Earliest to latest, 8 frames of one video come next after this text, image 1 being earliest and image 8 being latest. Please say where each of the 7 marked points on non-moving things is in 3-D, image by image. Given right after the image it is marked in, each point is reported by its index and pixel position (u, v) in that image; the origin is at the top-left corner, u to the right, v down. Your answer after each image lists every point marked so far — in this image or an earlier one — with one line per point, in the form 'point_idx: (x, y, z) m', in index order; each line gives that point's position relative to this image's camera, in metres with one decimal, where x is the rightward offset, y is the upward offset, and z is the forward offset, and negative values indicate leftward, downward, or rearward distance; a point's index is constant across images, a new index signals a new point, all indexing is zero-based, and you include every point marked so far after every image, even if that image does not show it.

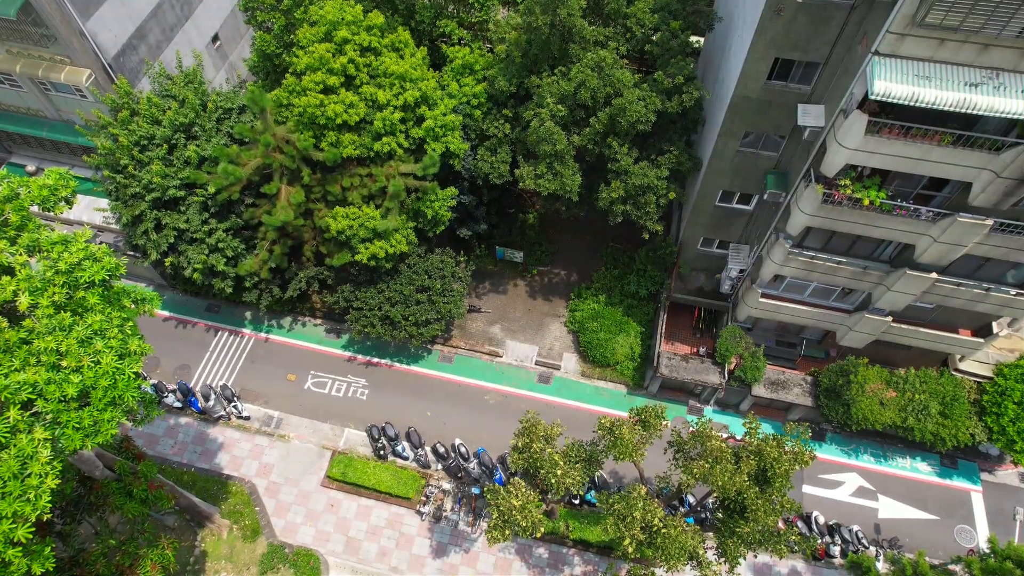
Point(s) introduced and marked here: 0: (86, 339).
0: (-19.2, -2.2, +12.1) m
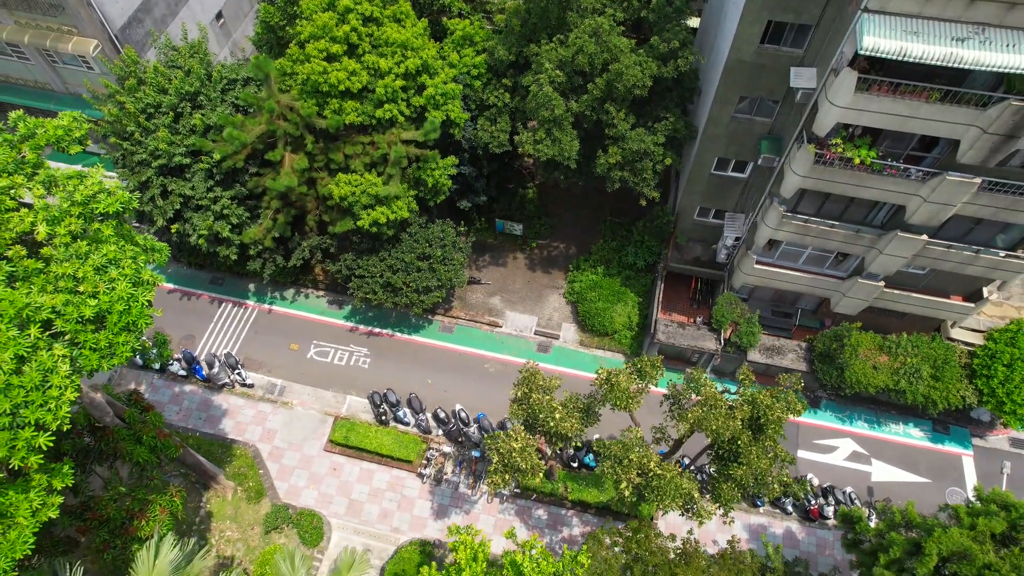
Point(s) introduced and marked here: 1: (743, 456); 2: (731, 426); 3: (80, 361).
0: (-19.3, +1.0, +12.6) m
1: (+15.5, -11.2, +17.8) m
2: (+14.4, -9.0, +17.7) m
3: (-18.9, -3.2, +11.7) m
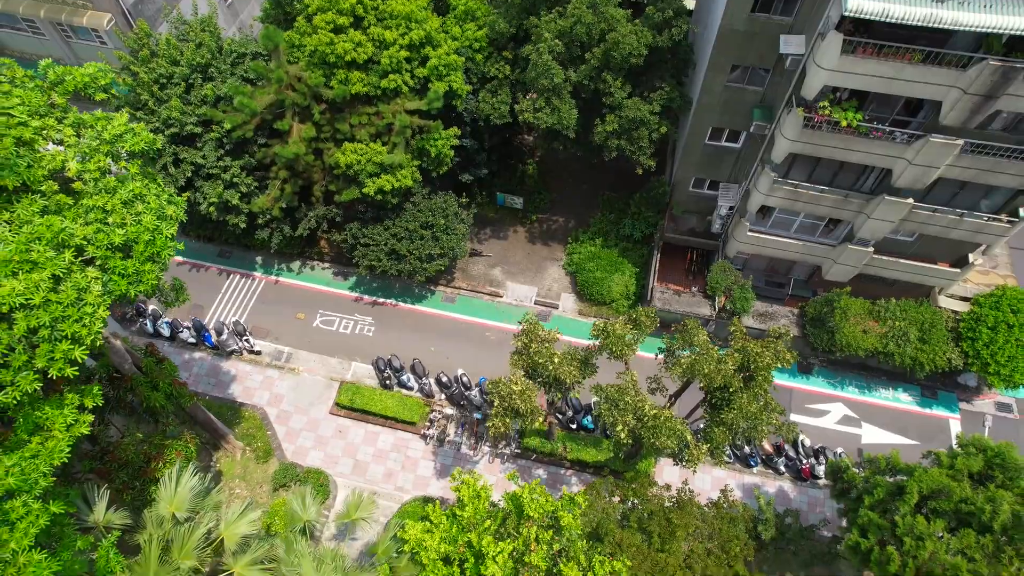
0: (-19.2, +4.3, +13.4) m
1: (+15.5, -7.9, +18.6) m
2: (+14.5, -5.7, +18.5) m
3: (-18.9, +0.2, +12.6) m
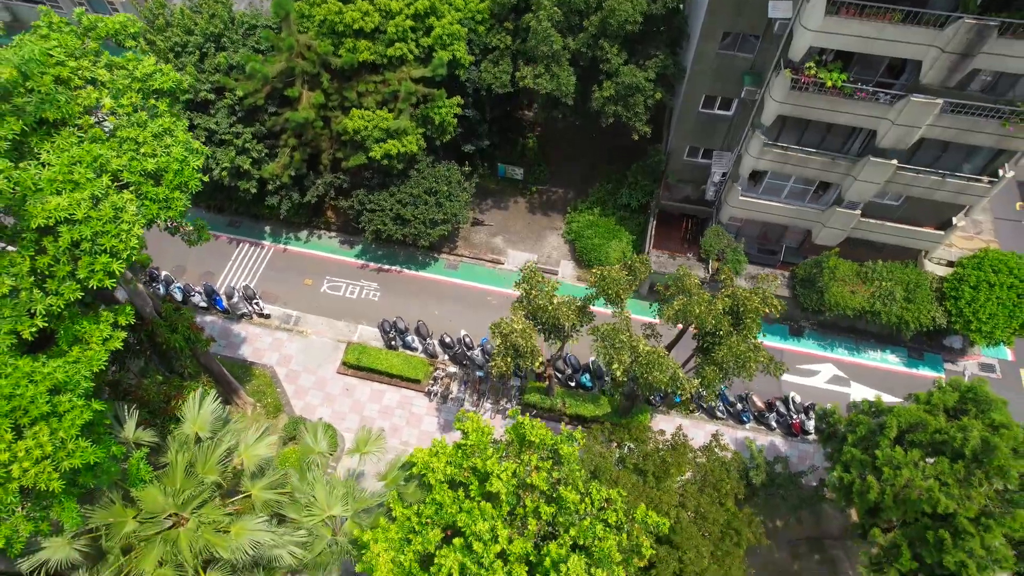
0: (-19.2, +8.2, +14.5) m
1: (+15.6, -4.0, +19.6) m
2: (+14.6, -1.8, +19.6) m
3: (-18.8, +4.1, +13.6) m
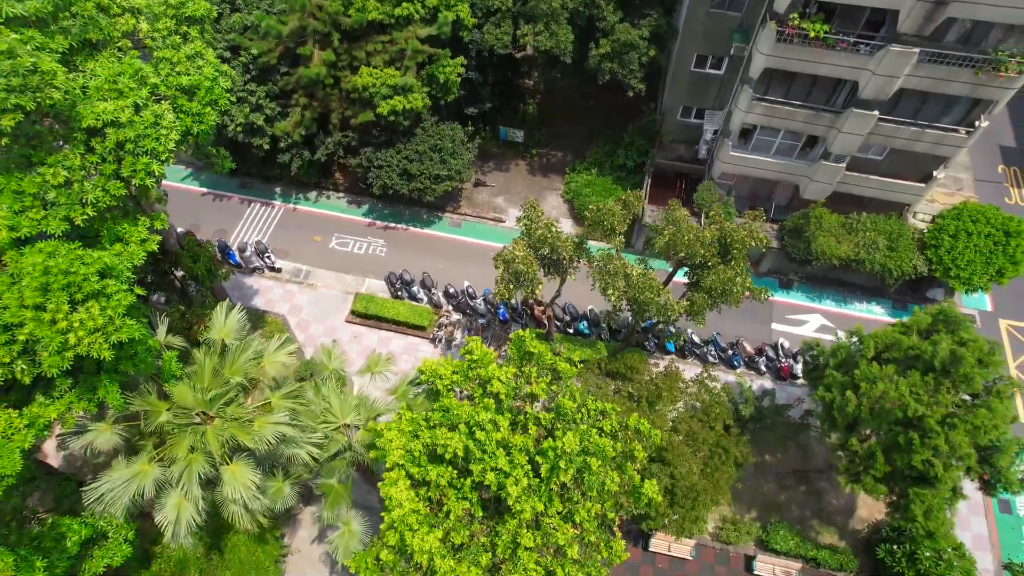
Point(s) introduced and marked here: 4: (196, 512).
0: (-19.0, +13.6, +15.8) m
1: (+15.8, +1.4, +21.0) m
2: (+14.7, +3.6, +20.9) m
3: (-18.7, +9.4, +15.0) m
4: (-18.7, -13.3, +15.8) m
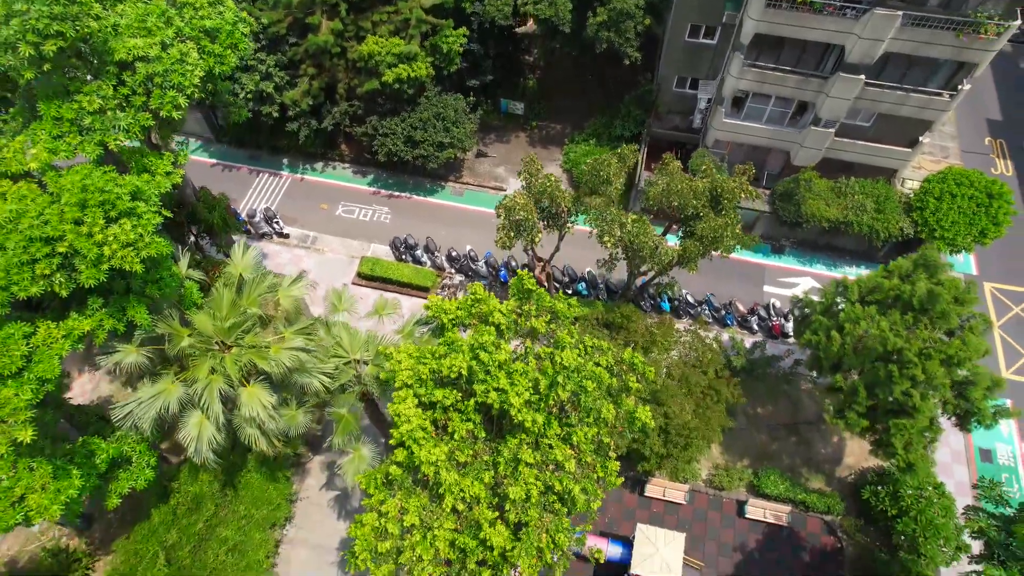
0: (-19.0, +17.8, +16.9) m
1: (+15.8, +5.6, +22.0) m
2: (+14.8, +7.8, +21.9) m
3: (-18.6, +13.7, +16.0) m
4: (-18.6, -9.0, +16.8) m
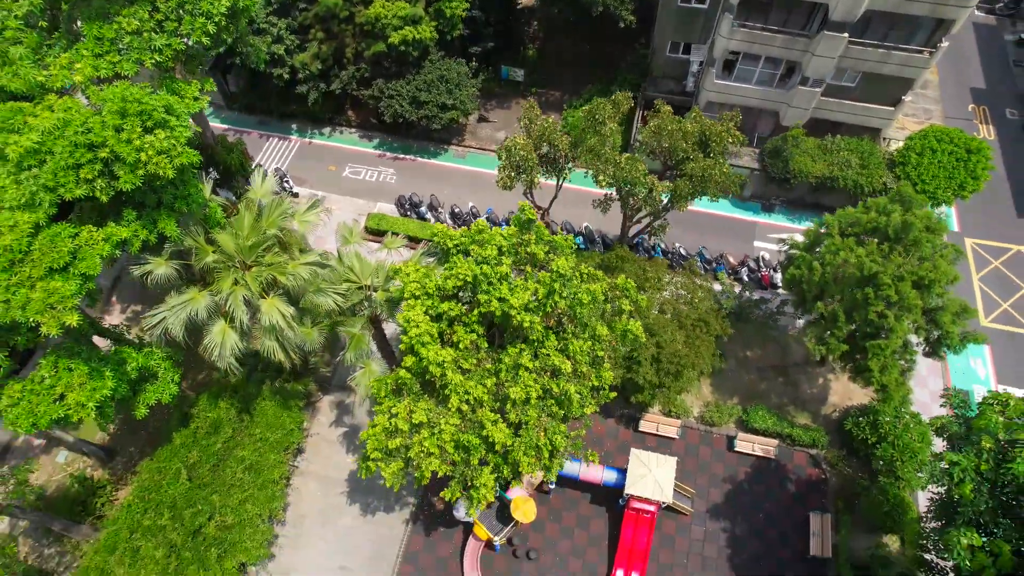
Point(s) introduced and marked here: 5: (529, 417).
0: (-18.9, +23.3, +18.3) m
1: (+15.9, +11.1, +23.4) m
2: (+14.8, +13.3, +23.3) m
3: (-18.6, +19.2, +17.4) m
4: (-18.6, -3.5, +18.2) m
5: (+1.1, -8.4, +17.6) m
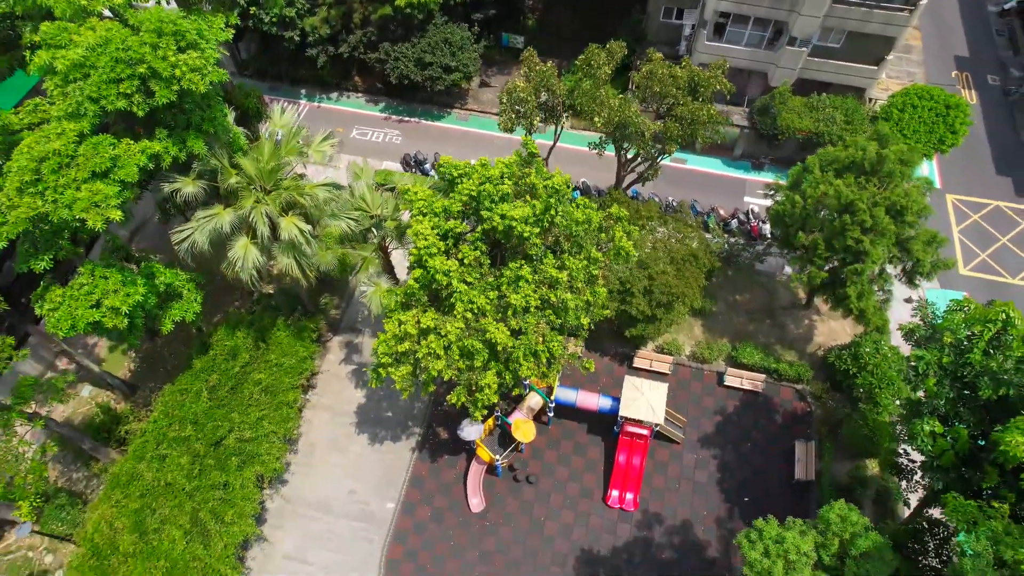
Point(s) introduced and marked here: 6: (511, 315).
0: (-18.9, +29.3, +19.8) m
1: (+15.9, +17.1, +24.8) m
2: (+14.9, +19.3, +24.8) m
3: (-18.5, +25.1, +18.9) m
4: (-18.5, +2.4, +19.7) m
5: (+1.2, -2.5, +19.0) m
6: (-0.1, -2.0, +19.3) m
